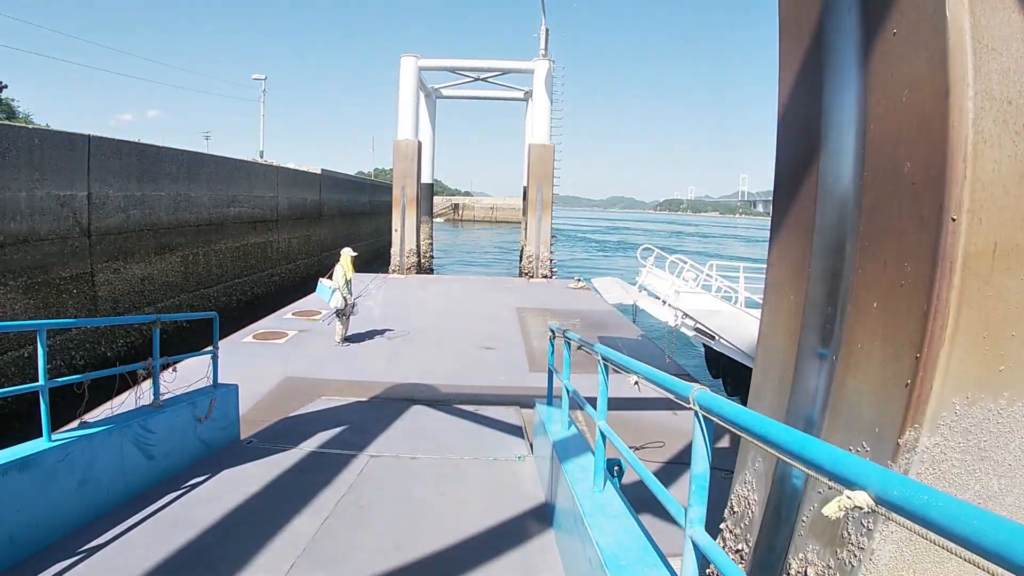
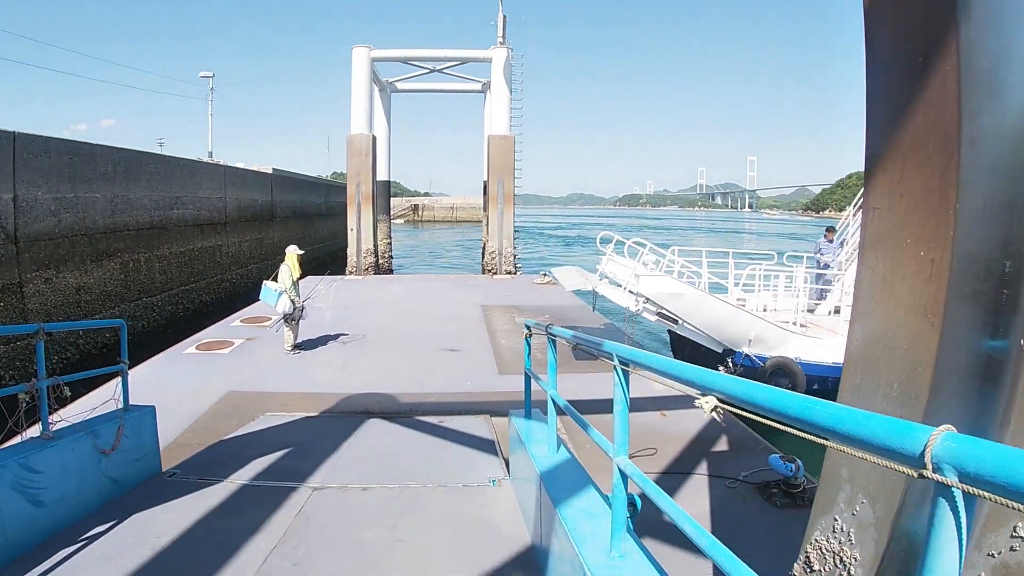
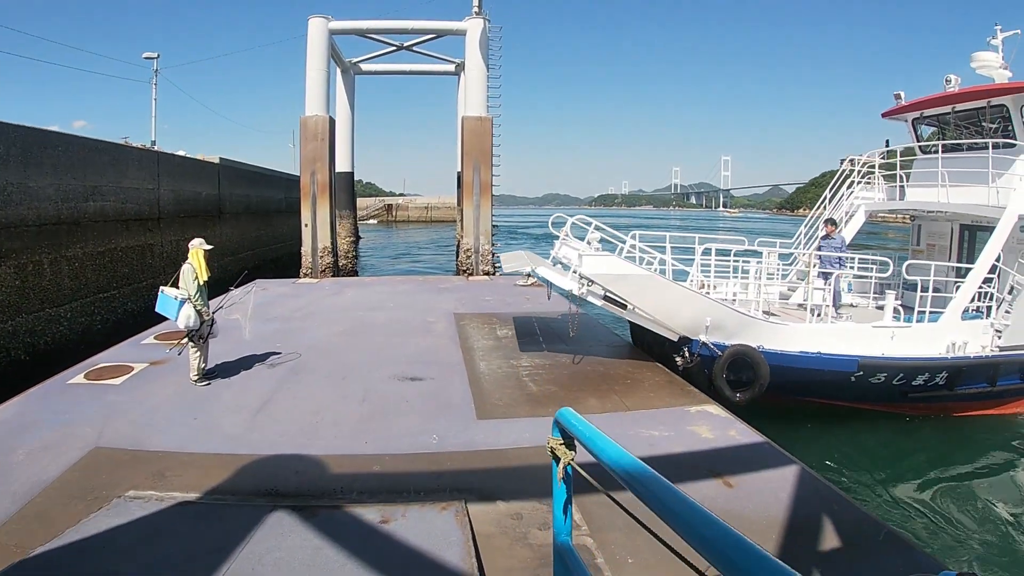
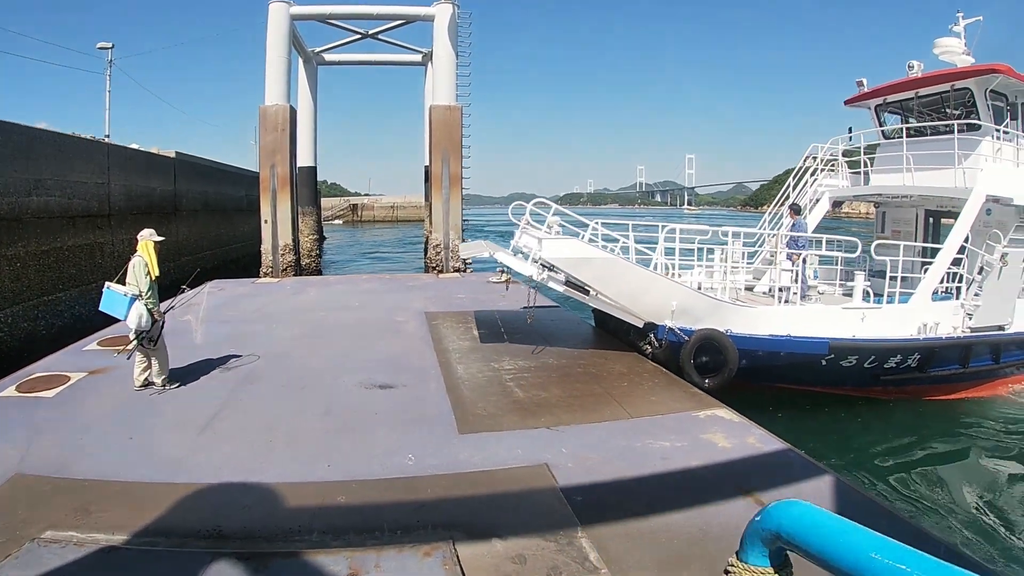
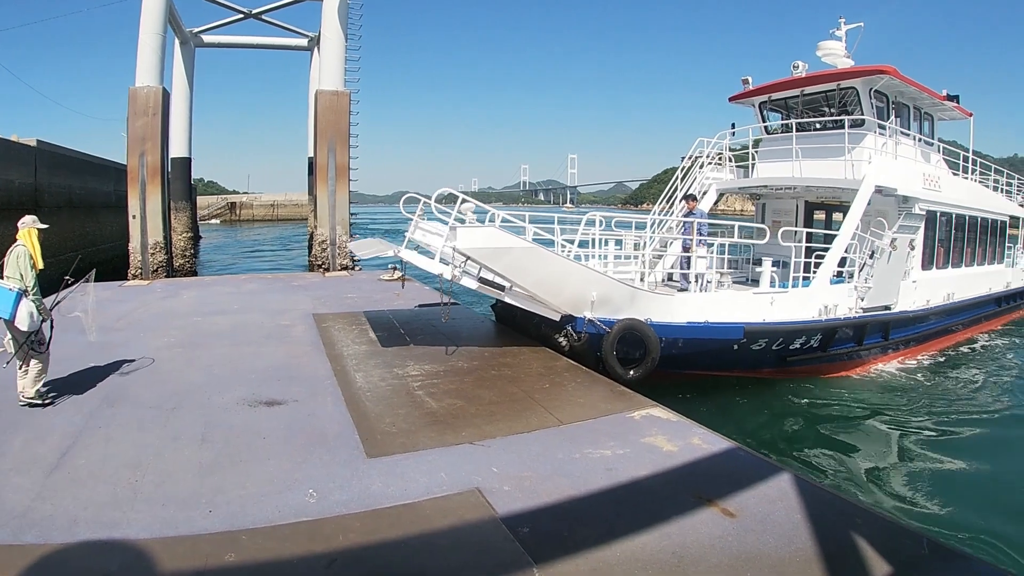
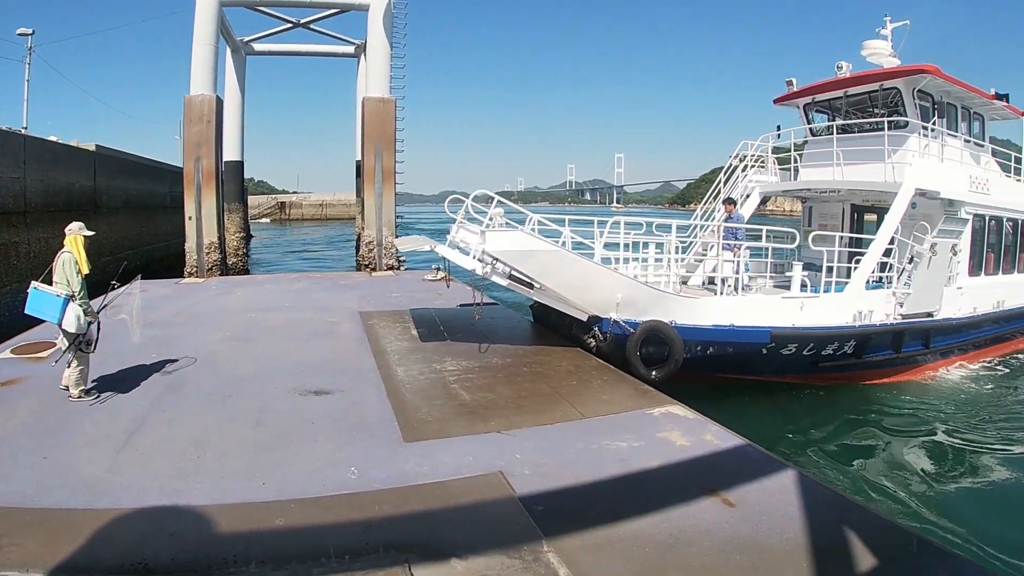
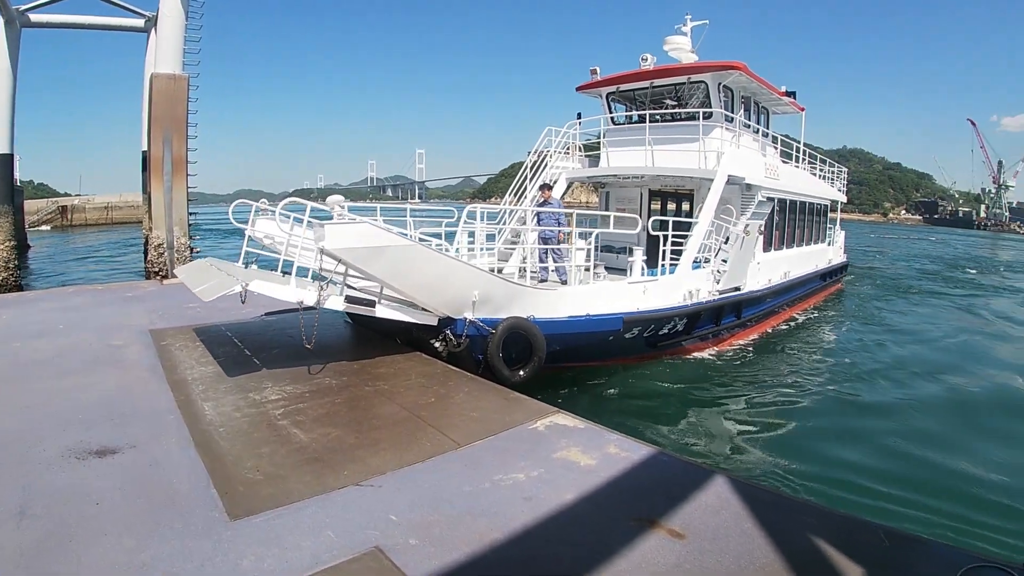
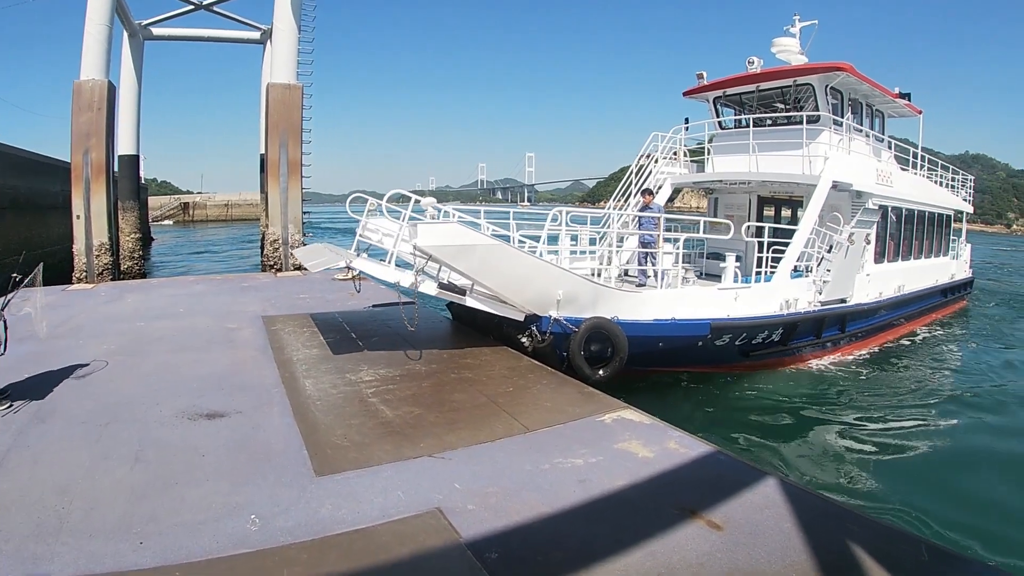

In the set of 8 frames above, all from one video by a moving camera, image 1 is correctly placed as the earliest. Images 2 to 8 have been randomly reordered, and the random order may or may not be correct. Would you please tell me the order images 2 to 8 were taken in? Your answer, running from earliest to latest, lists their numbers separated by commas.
2, 3, 4, 6, 5, 8, 7
